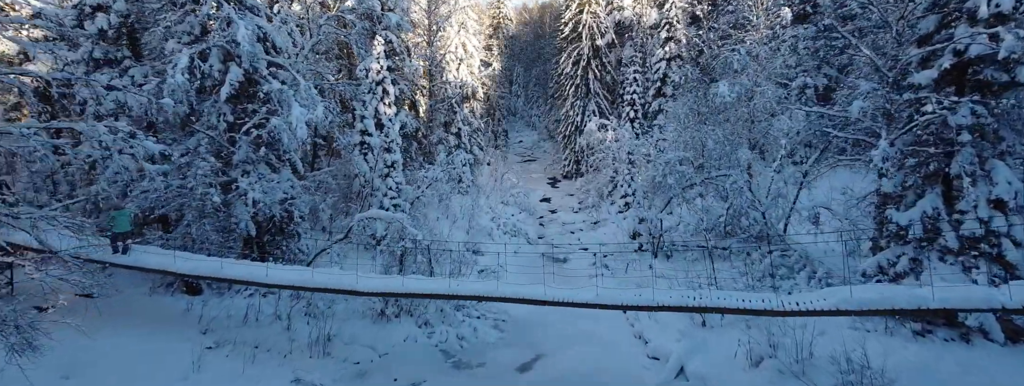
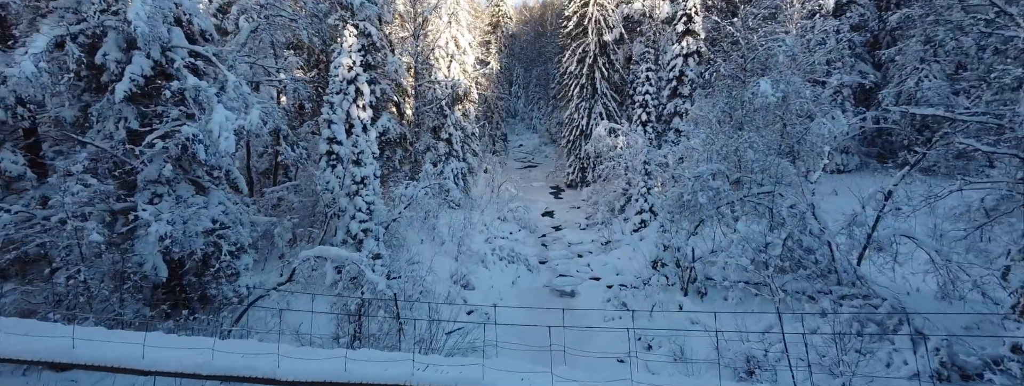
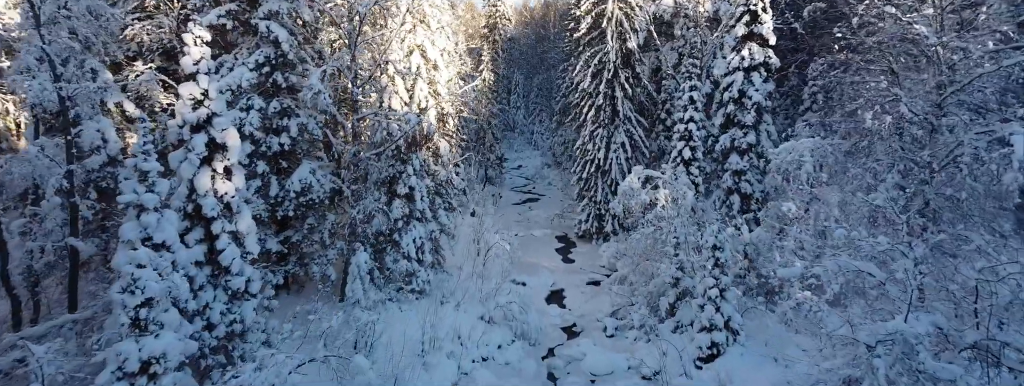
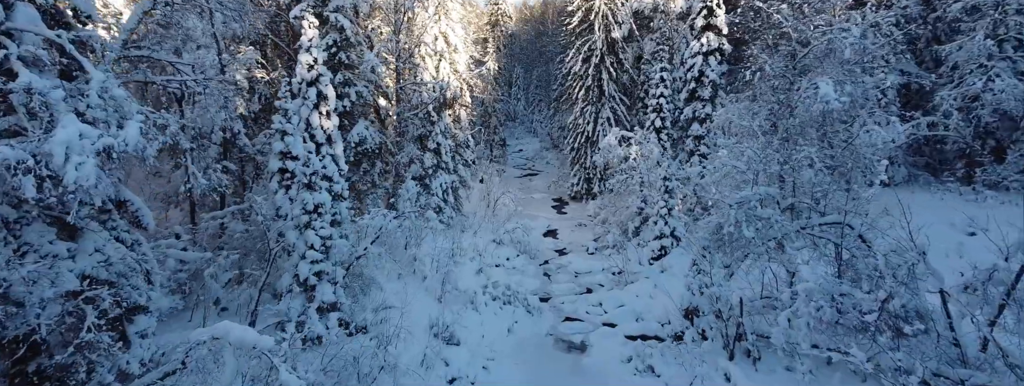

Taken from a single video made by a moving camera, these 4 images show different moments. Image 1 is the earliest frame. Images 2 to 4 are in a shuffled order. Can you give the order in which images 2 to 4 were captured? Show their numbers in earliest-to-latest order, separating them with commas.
2, 4, 3
